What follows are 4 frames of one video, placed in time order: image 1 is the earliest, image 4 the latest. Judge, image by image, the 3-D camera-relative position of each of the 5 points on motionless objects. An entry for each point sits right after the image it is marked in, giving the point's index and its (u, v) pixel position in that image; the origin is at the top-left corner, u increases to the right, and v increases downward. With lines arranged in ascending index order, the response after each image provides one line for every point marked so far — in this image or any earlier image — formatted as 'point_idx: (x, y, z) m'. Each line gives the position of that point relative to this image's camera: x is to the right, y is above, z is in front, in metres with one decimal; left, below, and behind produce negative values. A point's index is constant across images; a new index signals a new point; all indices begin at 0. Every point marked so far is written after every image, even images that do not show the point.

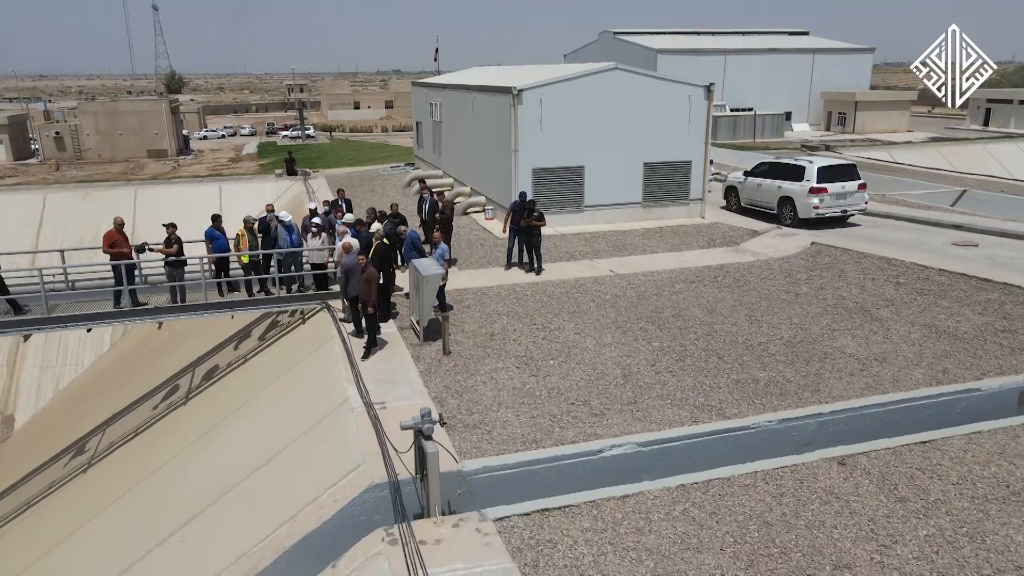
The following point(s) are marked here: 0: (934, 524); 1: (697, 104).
0: (+3.1, -1.7, +5.3) m
1: (+3.9, +3.8, +15.4) m
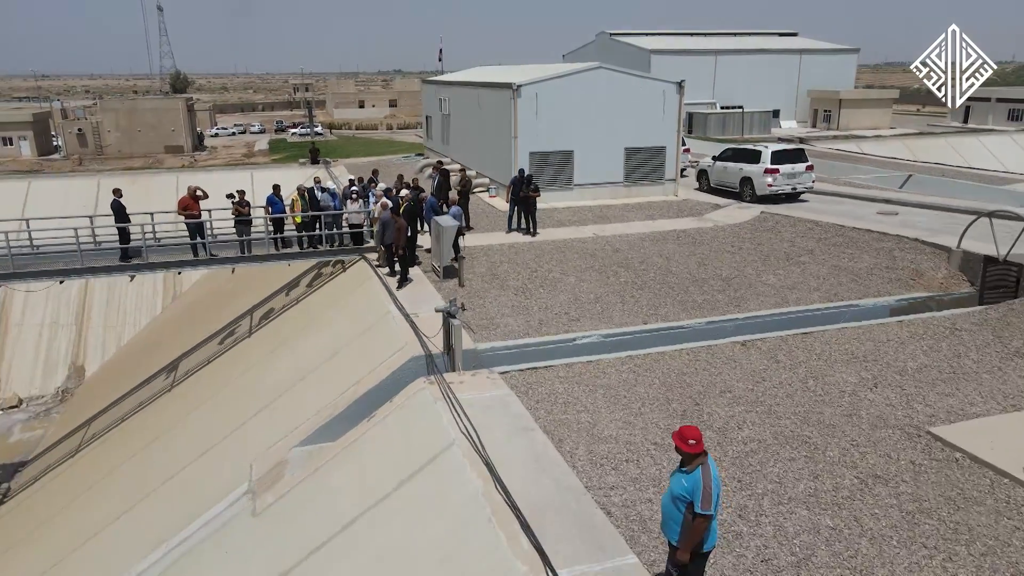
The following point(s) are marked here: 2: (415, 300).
0: (+3.1, -0.9, +7.9) m
1: (+3.9, +4.6, +18.0) m
2: (-1.4, -0.2, +10.7) m
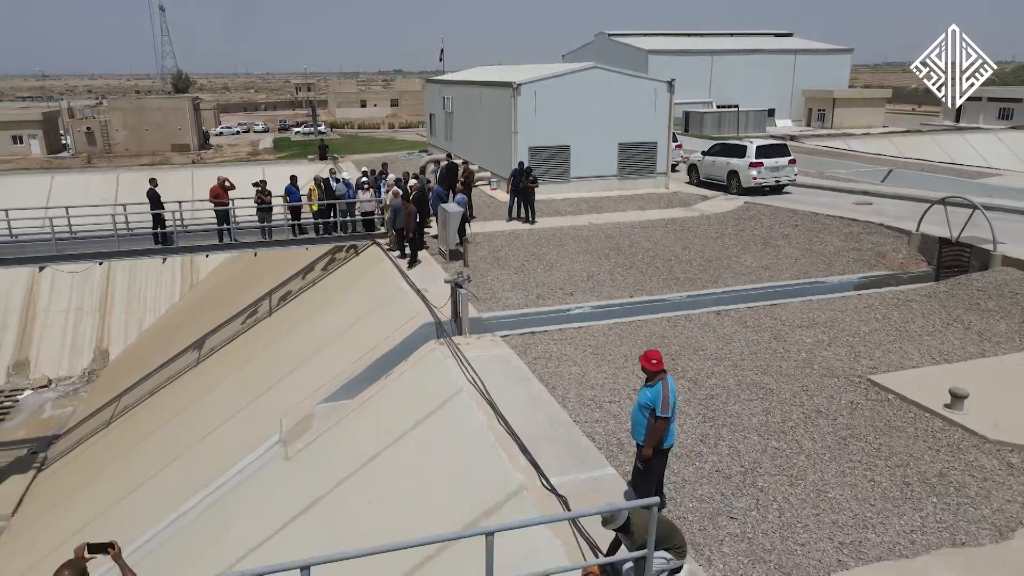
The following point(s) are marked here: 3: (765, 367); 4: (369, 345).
0: (+3.1, -0.6, +9.0) m
1: (+3.9, +5.0, +19.1) m
2: (-1.4, +0.2, +11.8) m
3: (+2.8, -0.8, +8.0) m
4: (-2.1, -0.8, +10.6) m
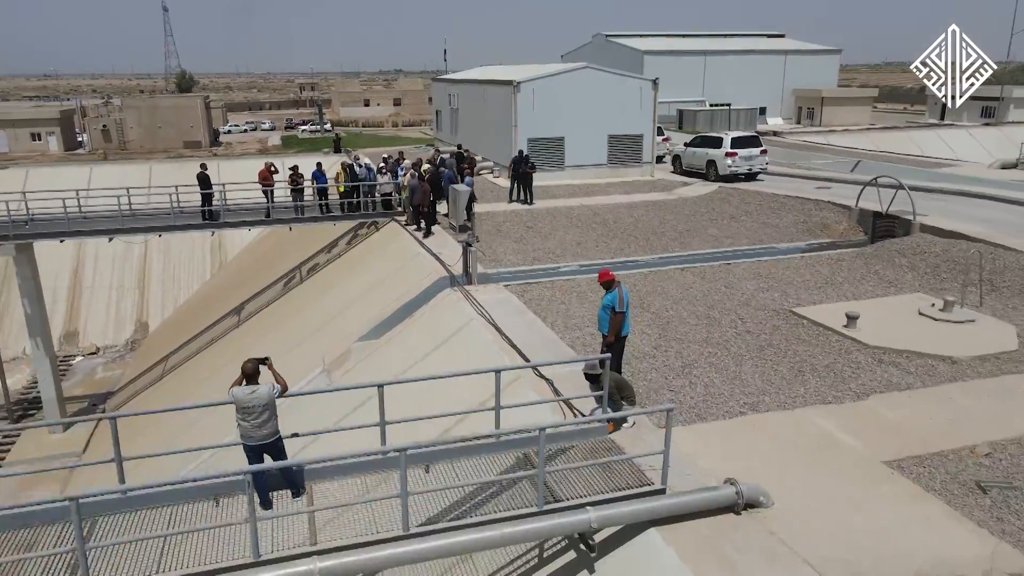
0: (+3.1, +0.1, +11.1) m
1: (+3.9, +5.6, +21.2) m
2: (-1.4, +0.8, +13.9) m
3: (+2.8, -0.2, +10.1) m
4: (-2.1, -0.2, +12.7) m
